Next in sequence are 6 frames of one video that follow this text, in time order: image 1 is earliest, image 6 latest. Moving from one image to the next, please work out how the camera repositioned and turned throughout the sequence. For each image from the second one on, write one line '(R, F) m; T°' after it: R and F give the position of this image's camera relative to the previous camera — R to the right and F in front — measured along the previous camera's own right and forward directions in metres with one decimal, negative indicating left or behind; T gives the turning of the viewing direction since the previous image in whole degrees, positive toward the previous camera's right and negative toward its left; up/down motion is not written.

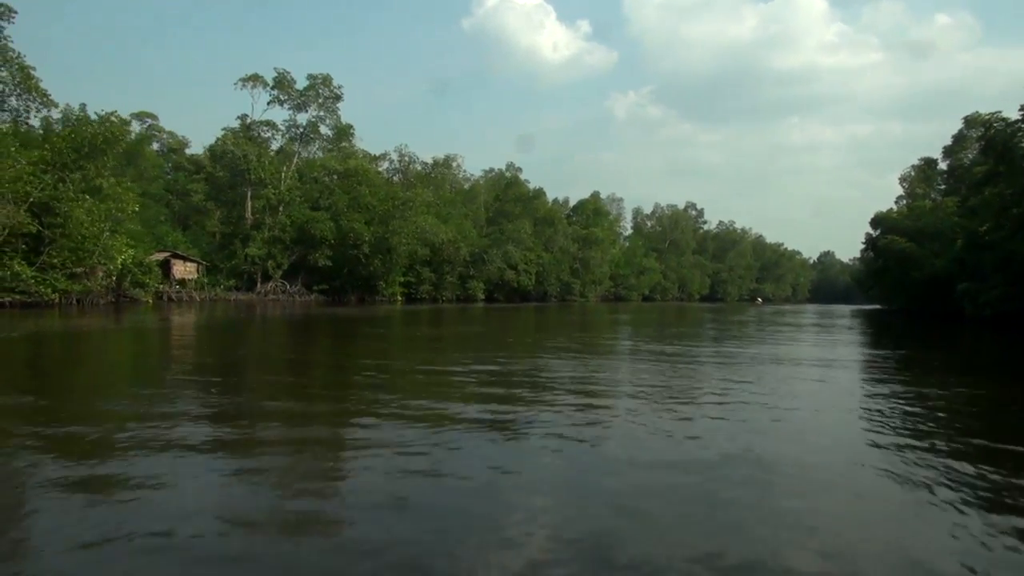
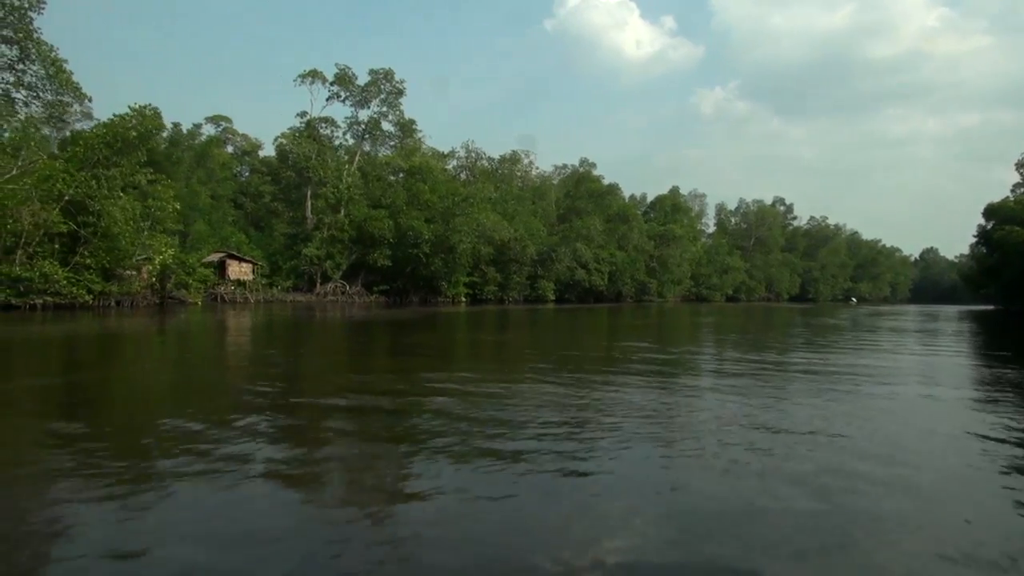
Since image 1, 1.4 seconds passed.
(+0.7, +1.9) m; -6°
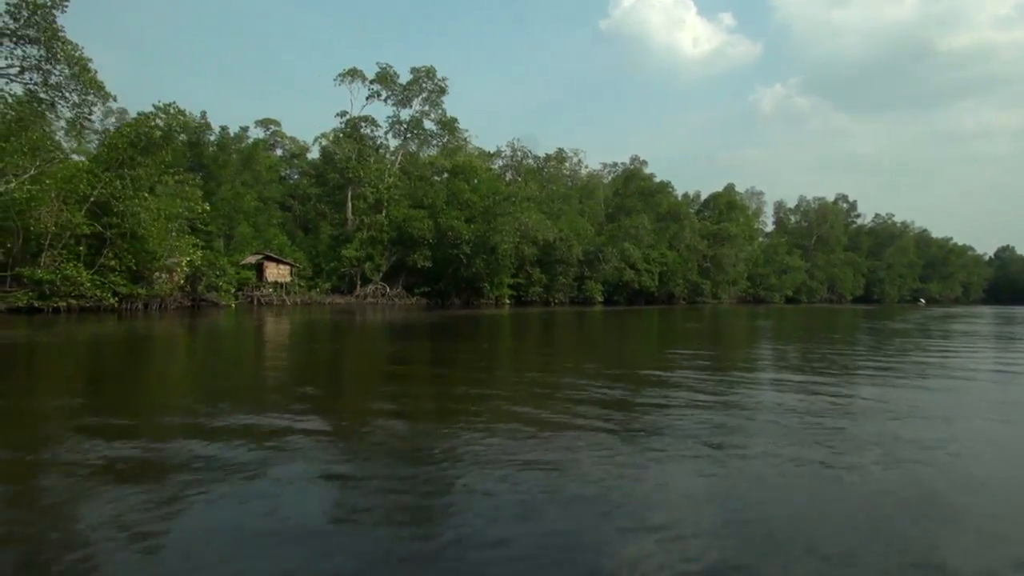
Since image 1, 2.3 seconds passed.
(+0.5, +1.1) m; -4°
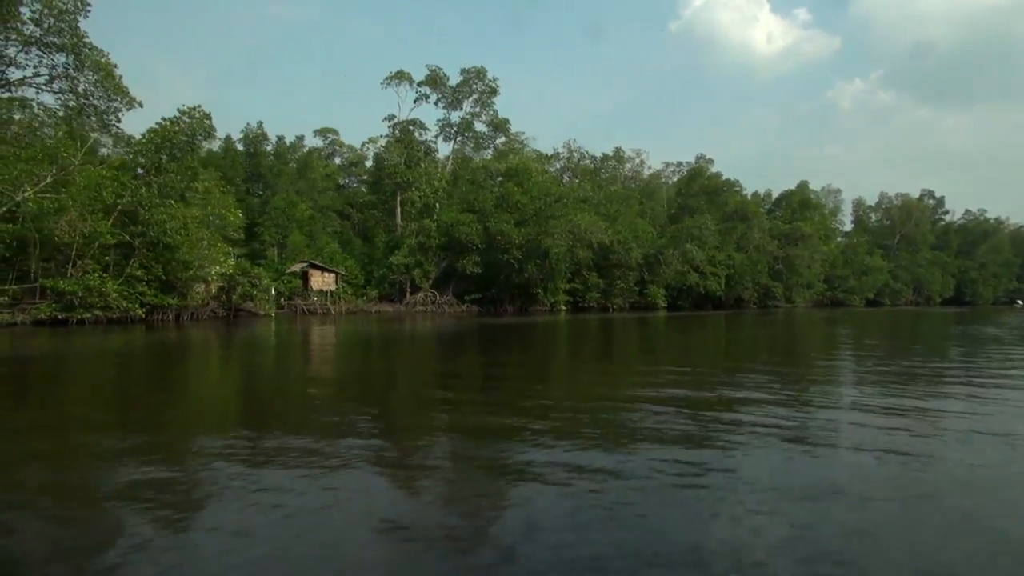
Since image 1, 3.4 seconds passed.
(+0.7, +1.4) m; -5°
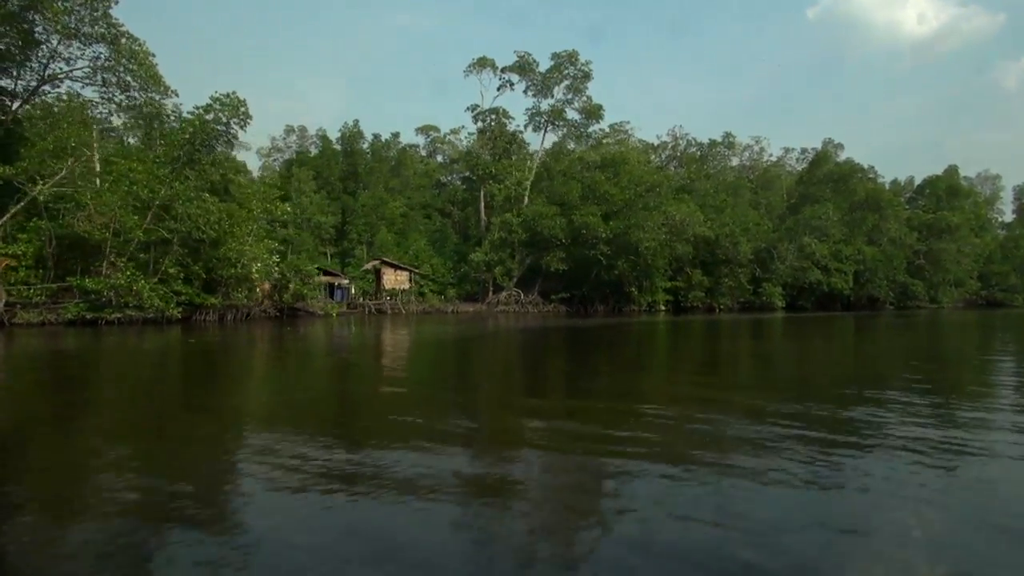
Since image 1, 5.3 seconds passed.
(+1.5, +2.3) m; -10°
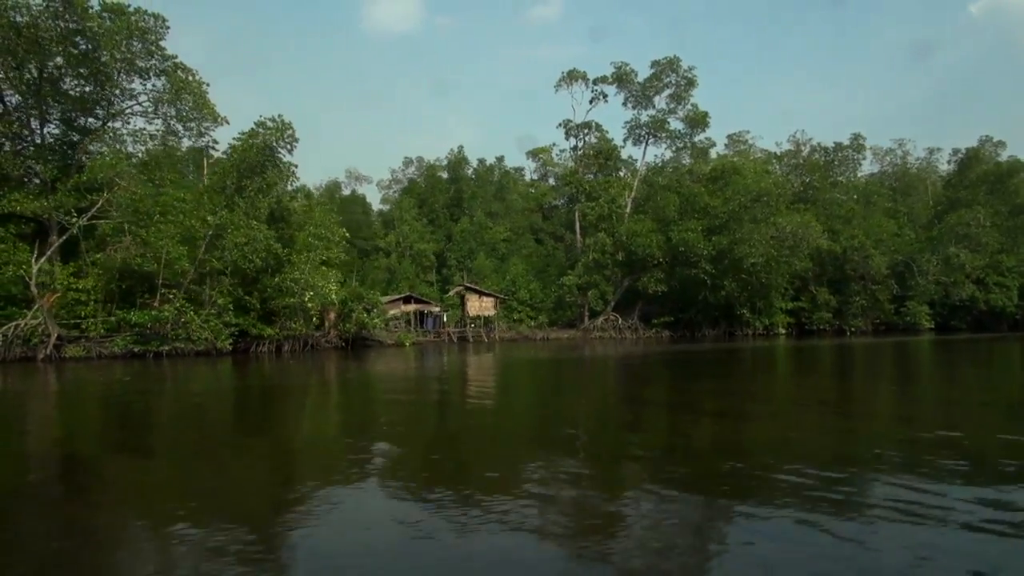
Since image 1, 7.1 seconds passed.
(+1.6, +1.8) m; -11°
